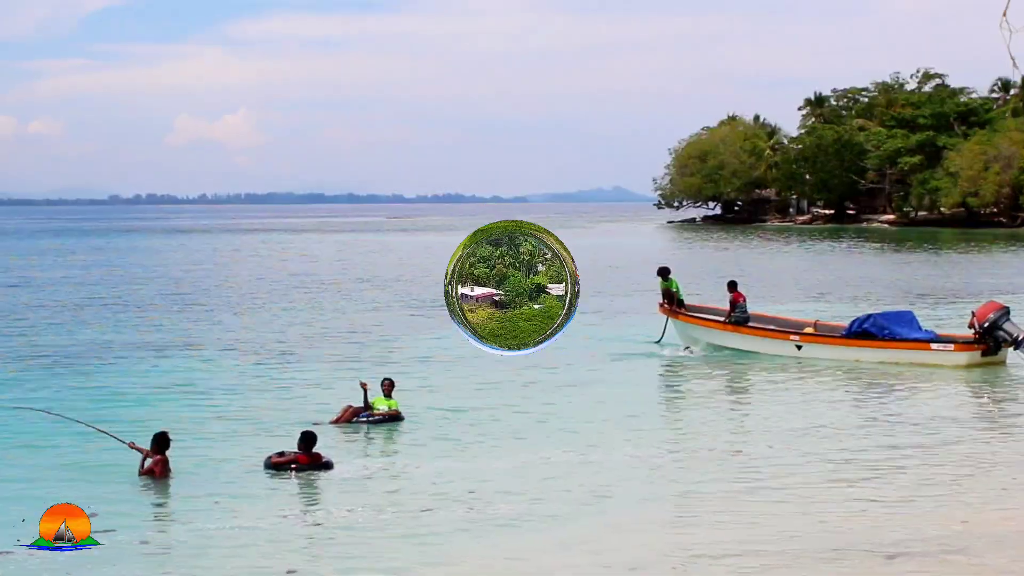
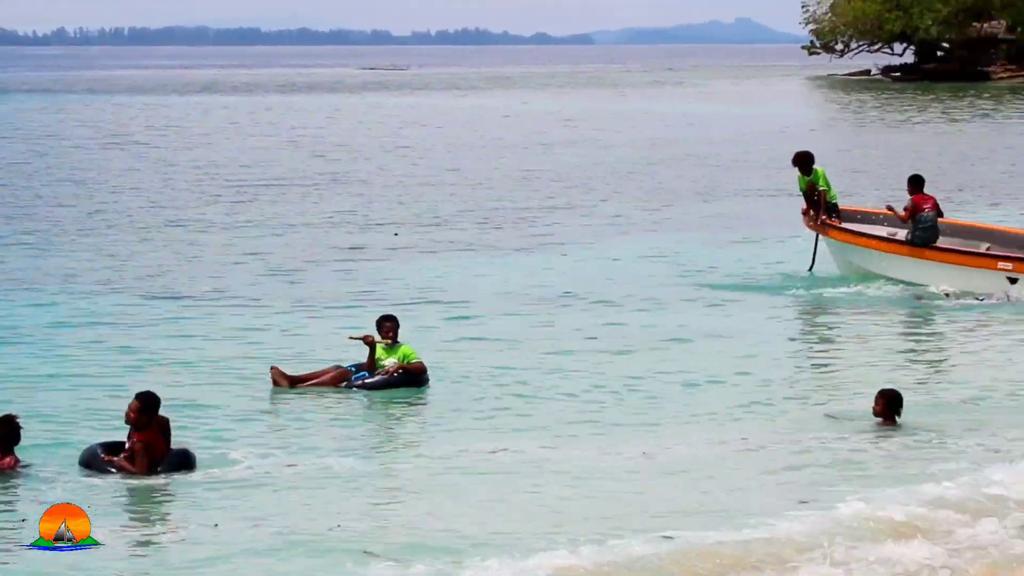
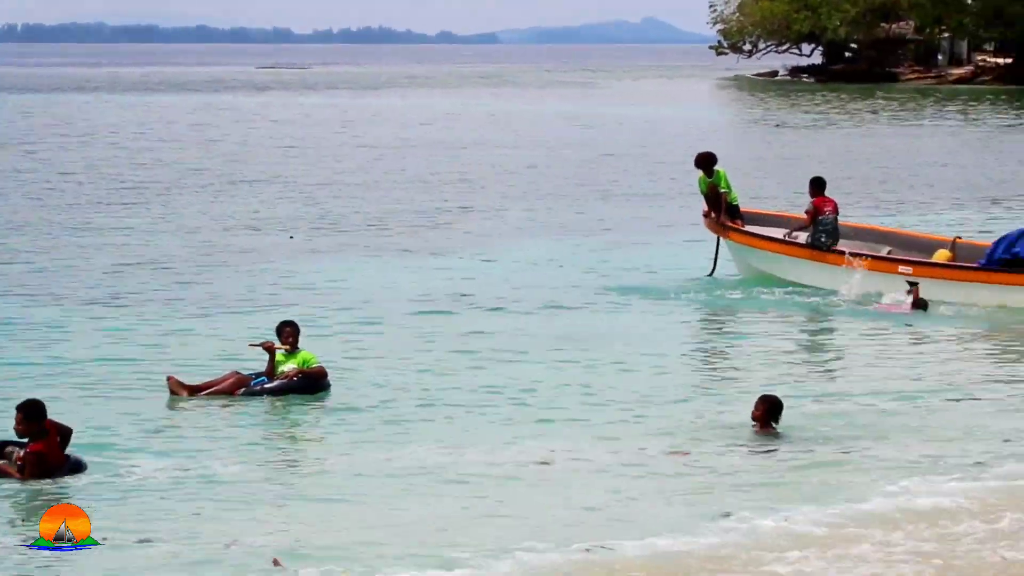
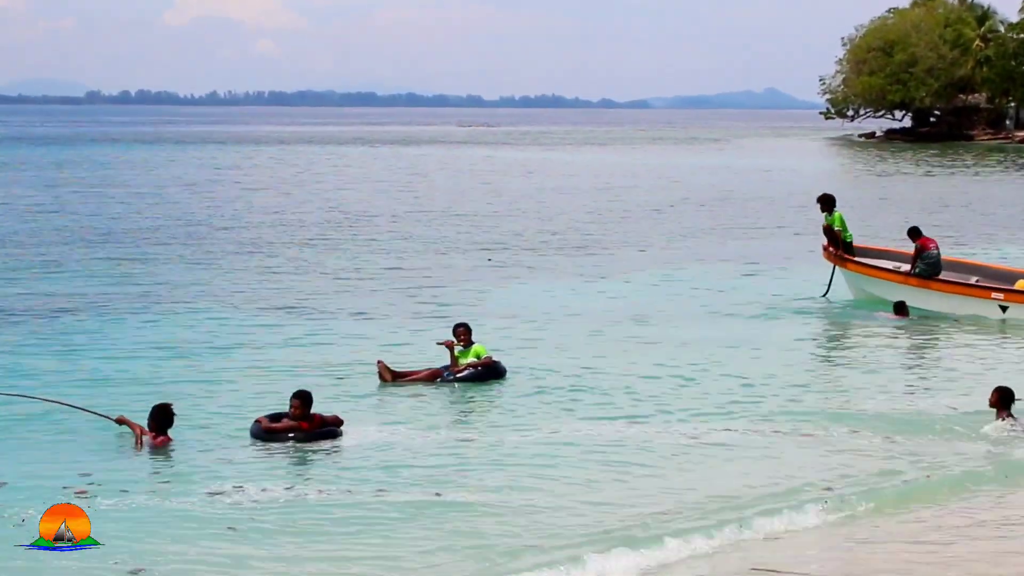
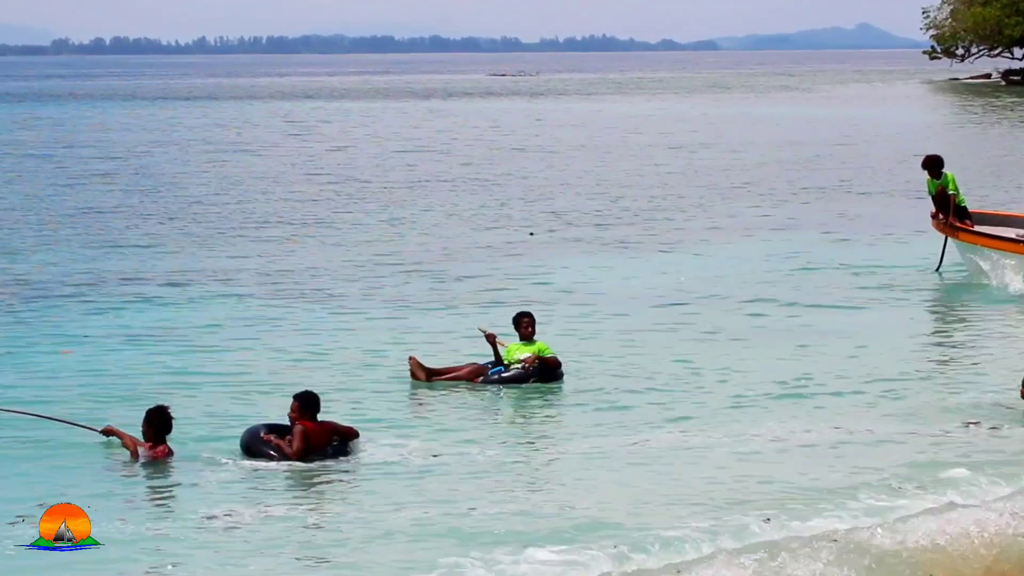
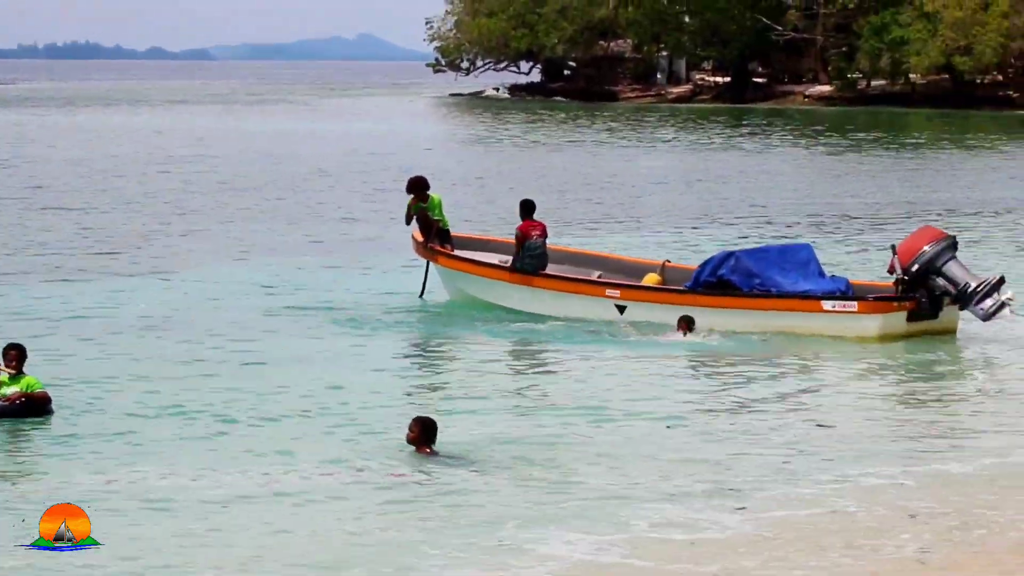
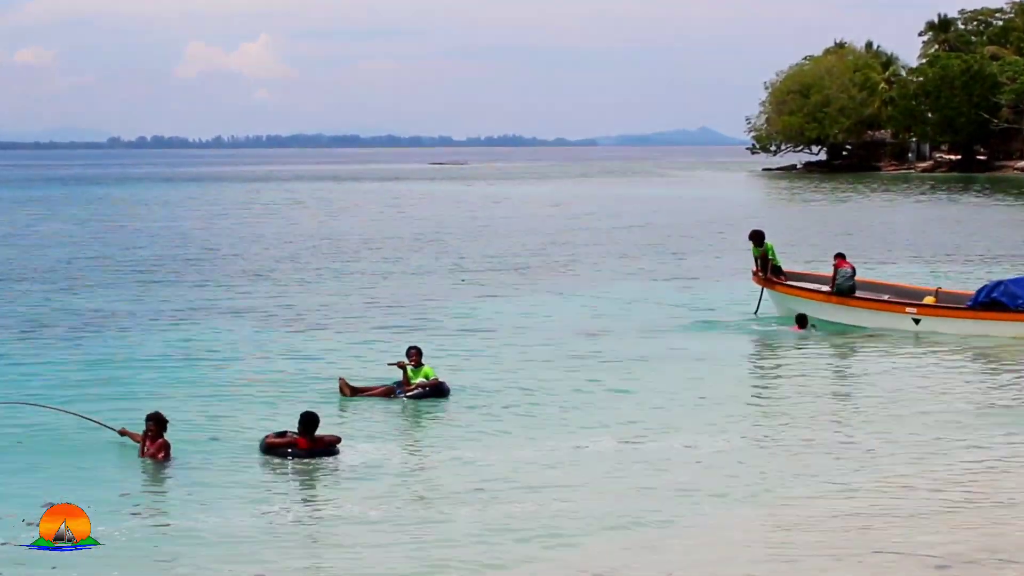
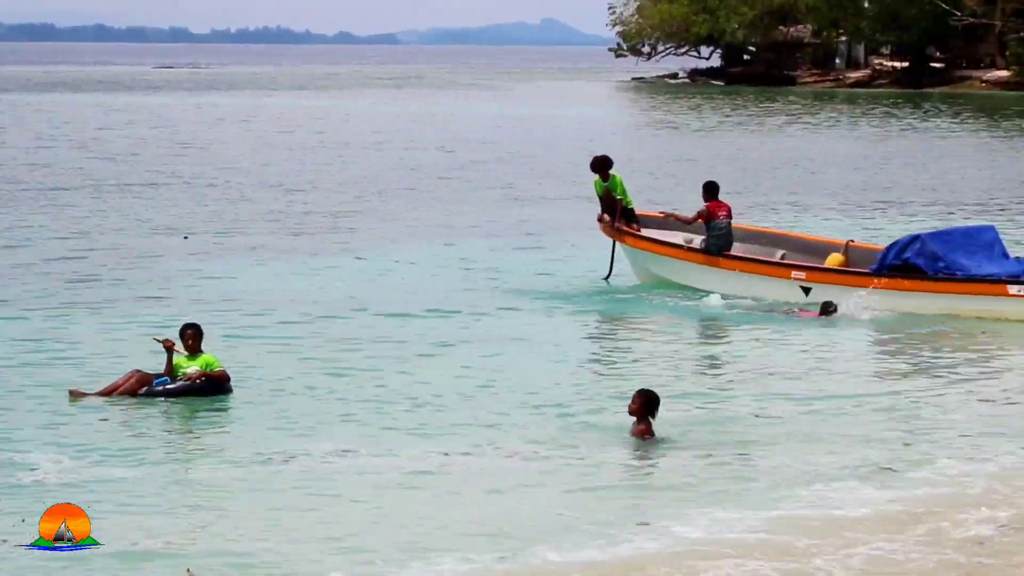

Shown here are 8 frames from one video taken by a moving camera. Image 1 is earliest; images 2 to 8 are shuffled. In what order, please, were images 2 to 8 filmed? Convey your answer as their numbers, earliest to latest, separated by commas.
7, 4, 5, 2, 3, 8, 6
